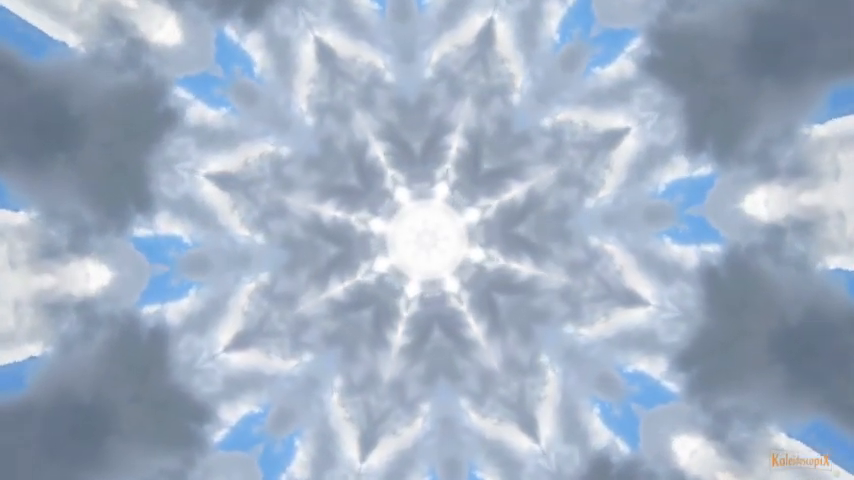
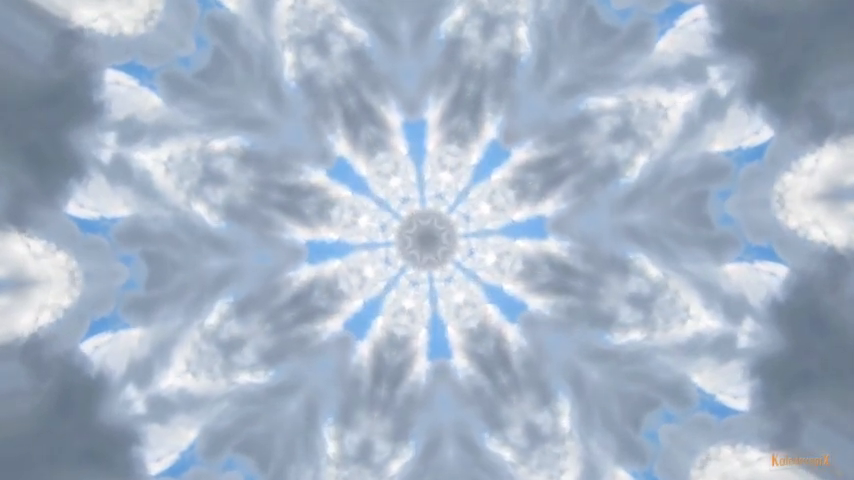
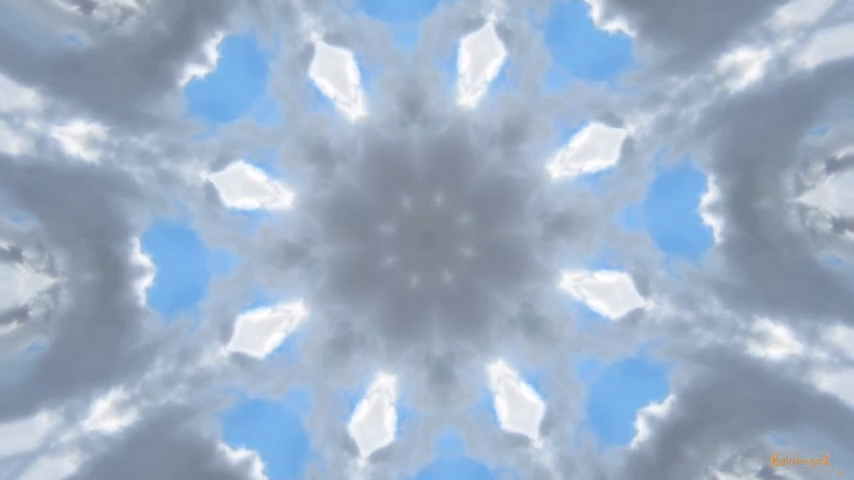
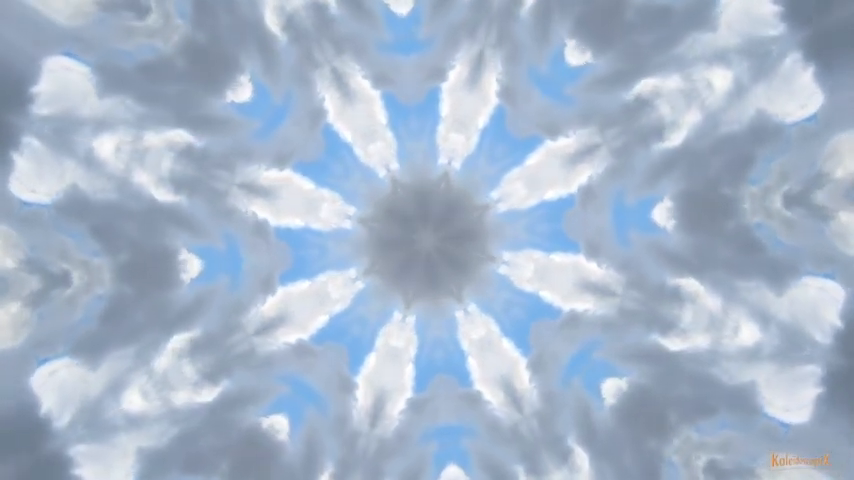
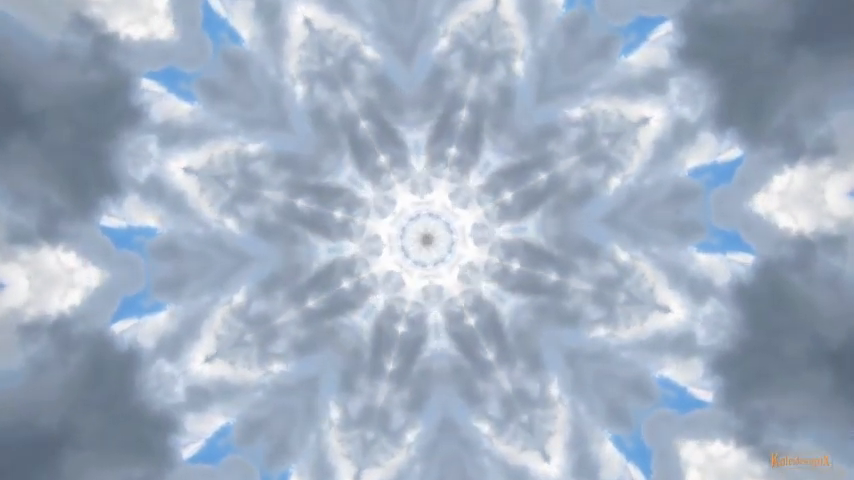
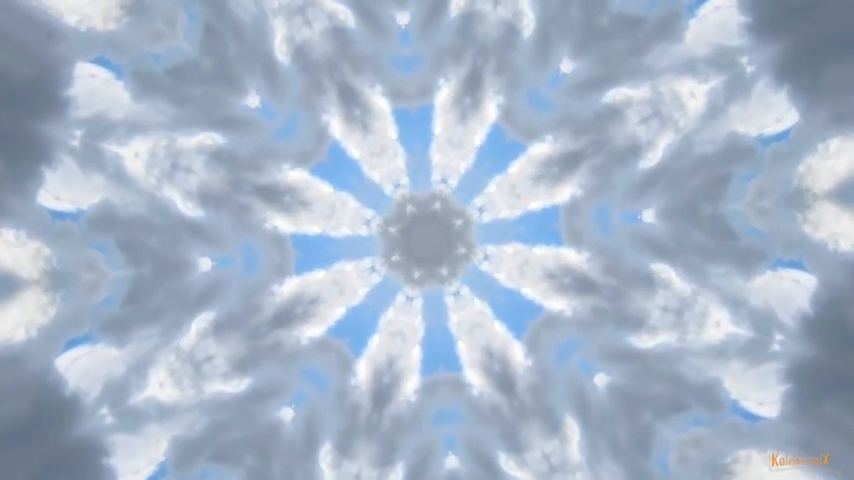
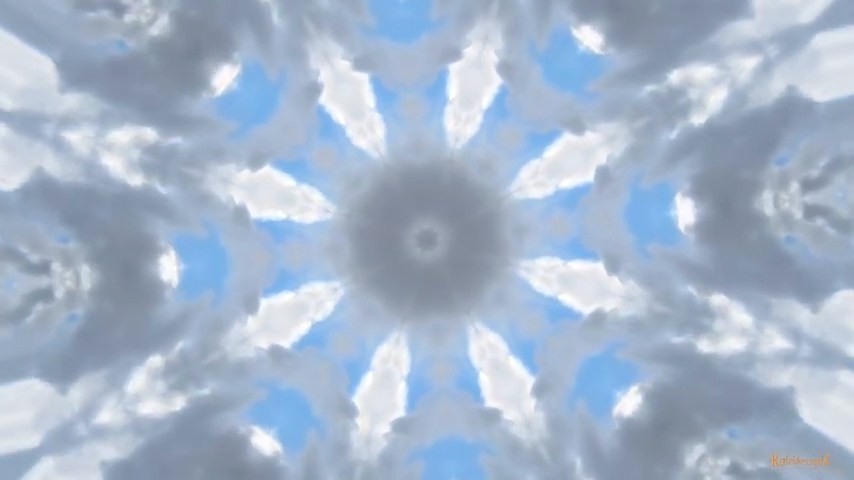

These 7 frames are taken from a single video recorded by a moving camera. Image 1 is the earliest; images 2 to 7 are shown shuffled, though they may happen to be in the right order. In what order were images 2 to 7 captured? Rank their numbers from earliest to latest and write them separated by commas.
5, 2, 6, 4, 7, 3
